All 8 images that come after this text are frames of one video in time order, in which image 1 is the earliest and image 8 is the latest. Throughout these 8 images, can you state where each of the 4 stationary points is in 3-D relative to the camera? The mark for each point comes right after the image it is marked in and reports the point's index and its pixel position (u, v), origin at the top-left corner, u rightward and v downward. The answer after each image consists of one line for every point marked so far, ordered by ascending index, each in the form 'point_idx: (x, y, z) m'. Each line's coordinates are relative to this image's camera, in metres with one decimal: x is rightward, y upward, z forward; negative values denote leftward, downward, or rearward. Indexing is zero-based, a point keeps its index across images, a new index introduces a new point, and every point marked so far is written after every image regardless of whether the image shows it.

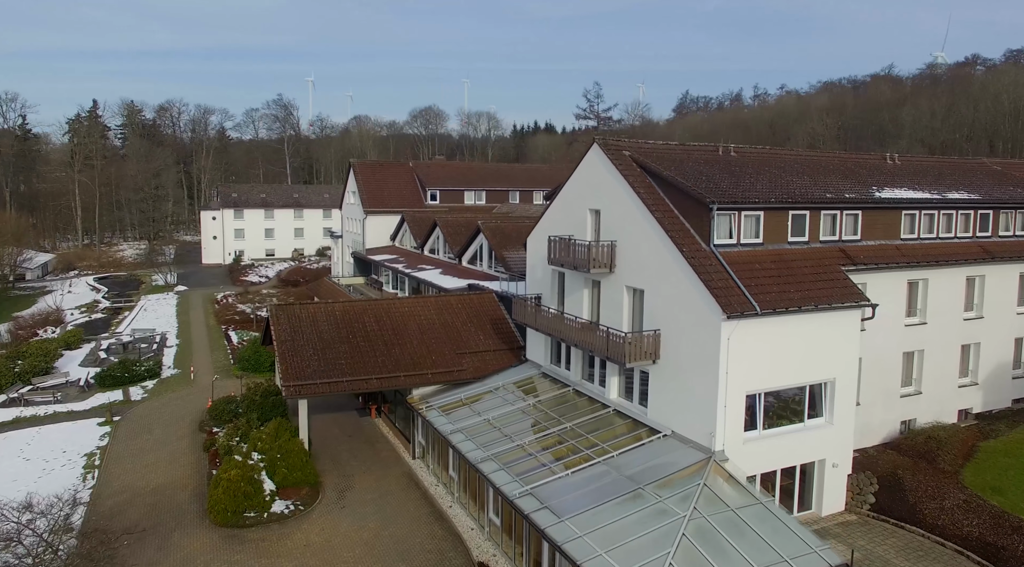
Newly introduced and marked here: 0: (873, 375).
0: (+8.6, -2.2, +17.6) m
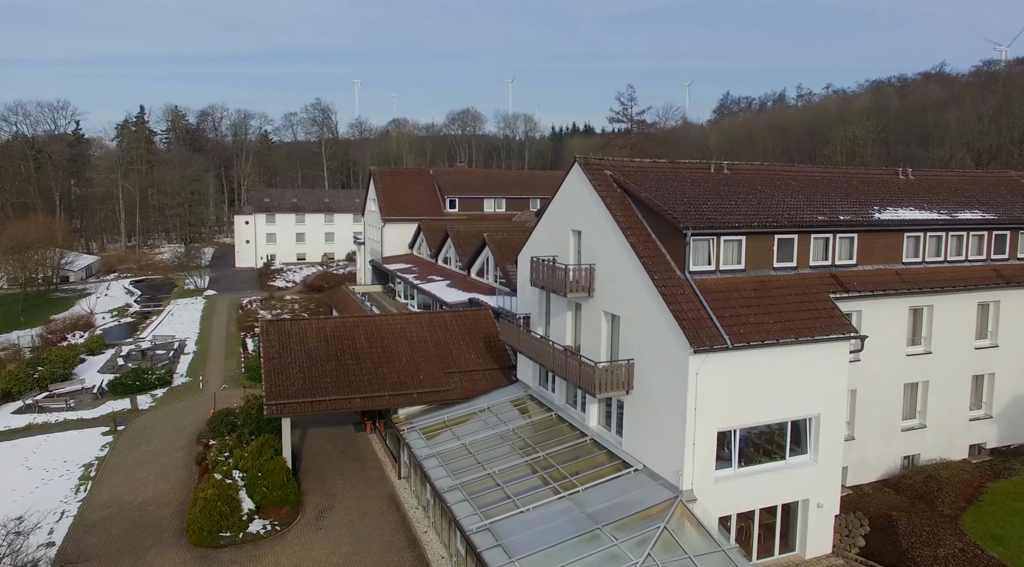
0: (+8.0, -2.8, +16.6) m
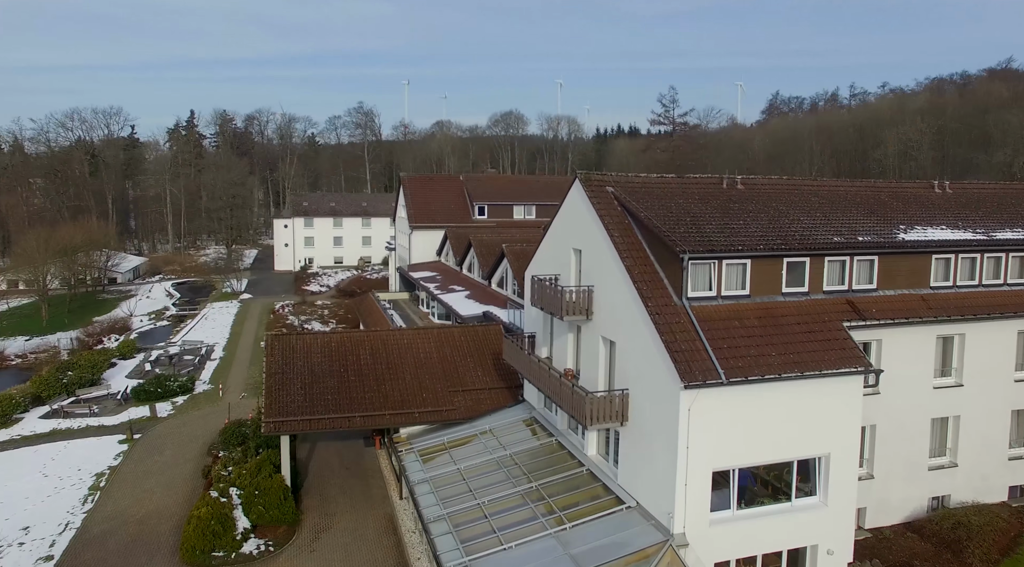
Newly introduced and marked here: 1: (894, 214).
0: (+7.8, -3.3, +15.3) m
1: (+8.6, +1.6, +16.6) m
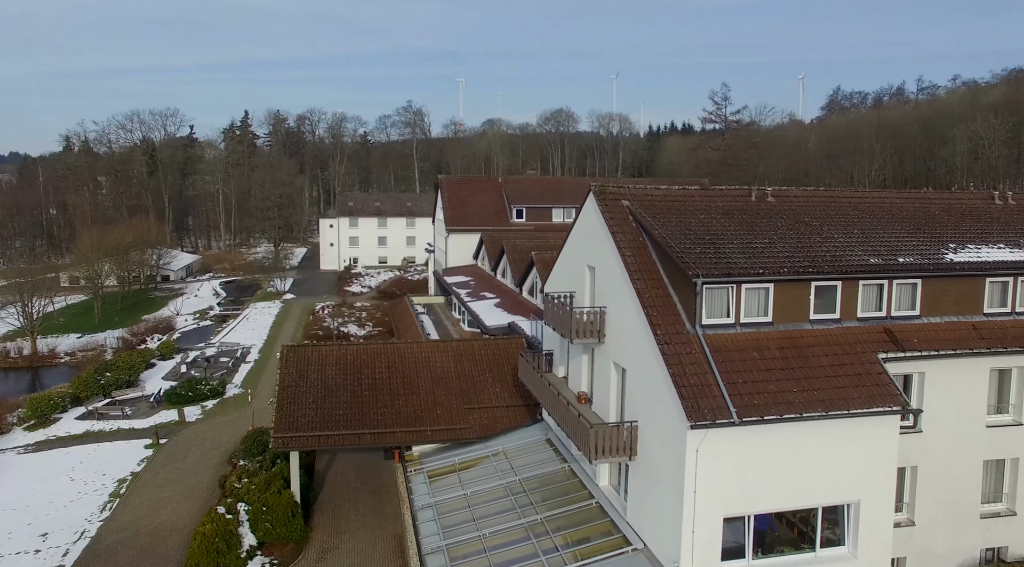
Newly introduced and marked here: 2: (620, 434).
0: (+7.9, -3.8, +13.8) m
1: (+8.8, +1.1, +15.1) m
2: (+1.9, -2.7, +13.3) m
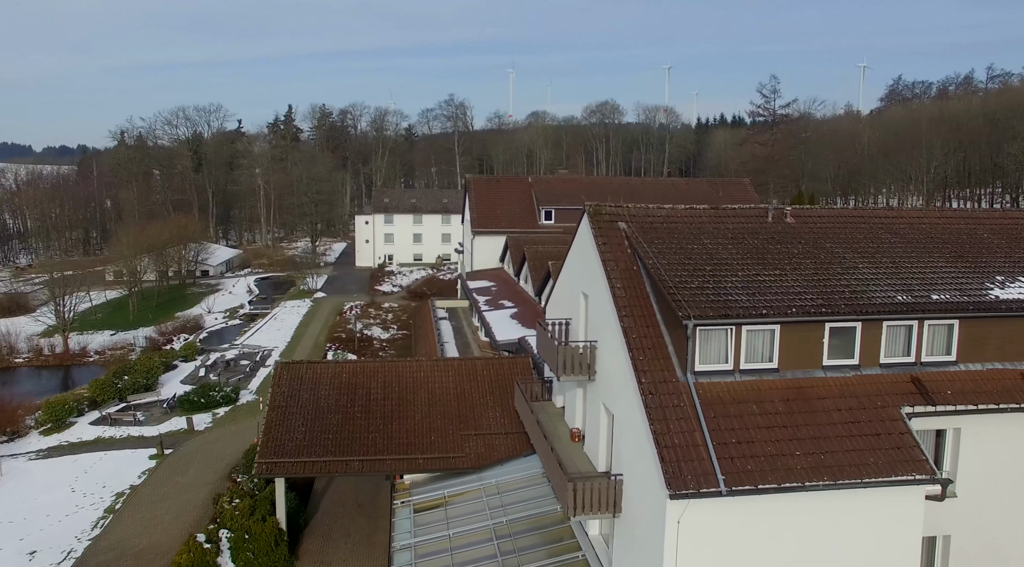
0: (+7.4, -4.5, +12.0) m
1: (+8.5, +0.4, +13.1) m
2: (+1.5, -3.3, +11.9) m
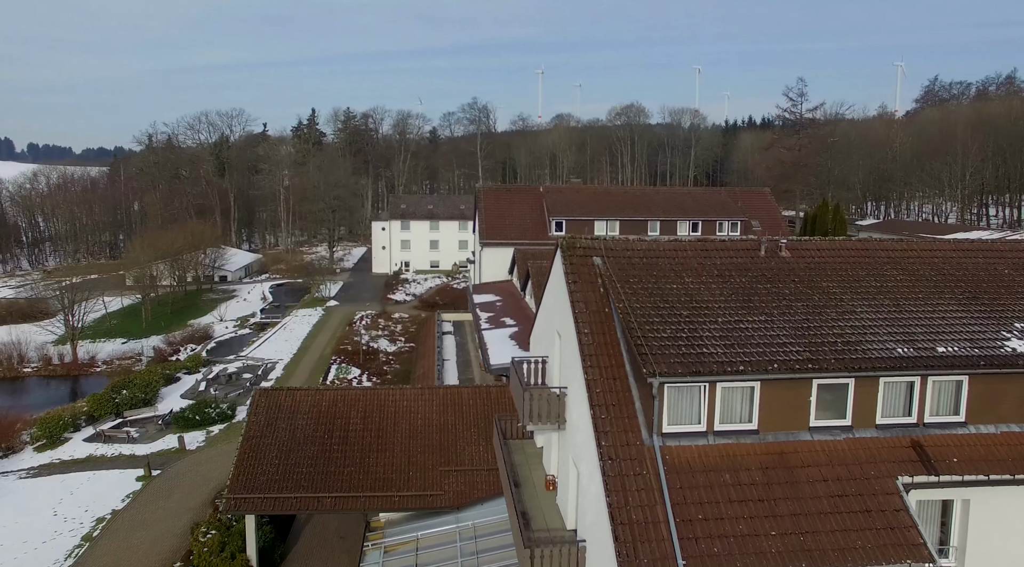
0: (+6.7, -5.2, +10.6) m
1: (+7.8, -0.3, +11.6) m
2: (+0.8, -4.0, +10.7) m
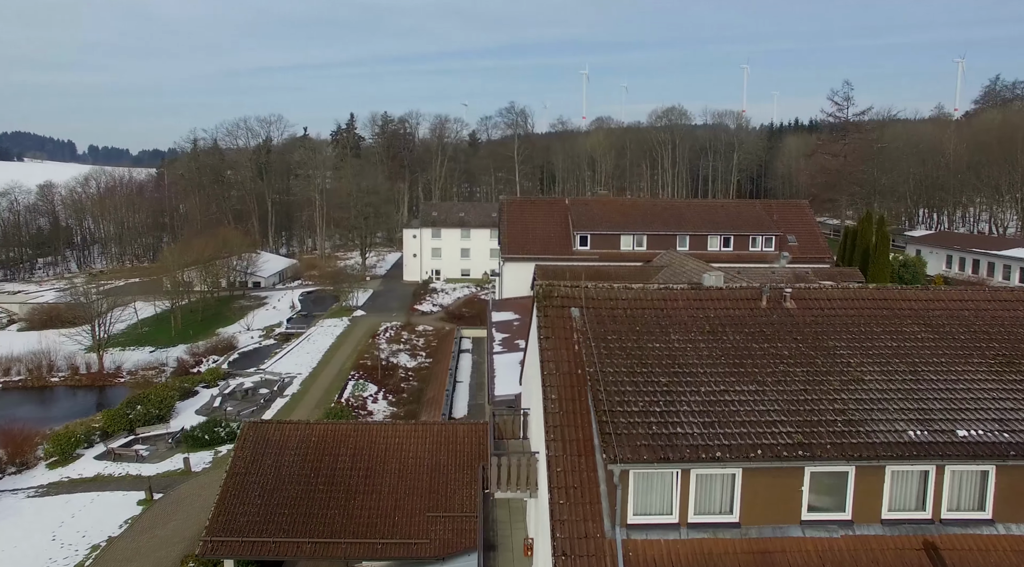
0: (+6.1, -6.0, +9.0) m
1: (+7.3, -1.1, +10.0) m
2: (+0.2, -4.8, +9.6) m
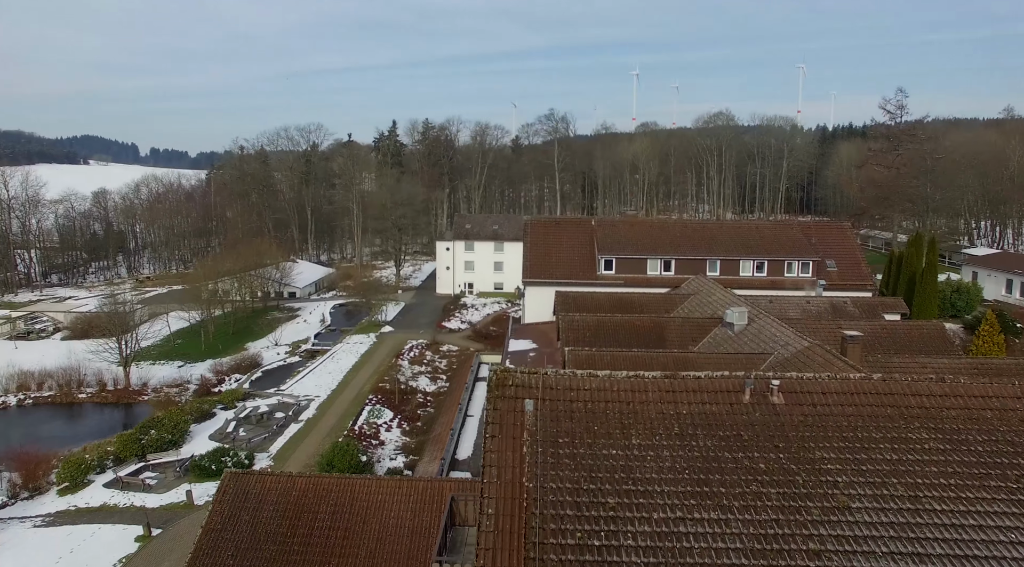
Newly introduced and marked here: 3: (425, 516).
0: (+5.1, -7.2, +7.4) m
1: (+6.5, -2.4, +8.3) m
2: (-0.7, -5.9, +8.4) m
3: (-1.9, -5.3, +16.9) m
